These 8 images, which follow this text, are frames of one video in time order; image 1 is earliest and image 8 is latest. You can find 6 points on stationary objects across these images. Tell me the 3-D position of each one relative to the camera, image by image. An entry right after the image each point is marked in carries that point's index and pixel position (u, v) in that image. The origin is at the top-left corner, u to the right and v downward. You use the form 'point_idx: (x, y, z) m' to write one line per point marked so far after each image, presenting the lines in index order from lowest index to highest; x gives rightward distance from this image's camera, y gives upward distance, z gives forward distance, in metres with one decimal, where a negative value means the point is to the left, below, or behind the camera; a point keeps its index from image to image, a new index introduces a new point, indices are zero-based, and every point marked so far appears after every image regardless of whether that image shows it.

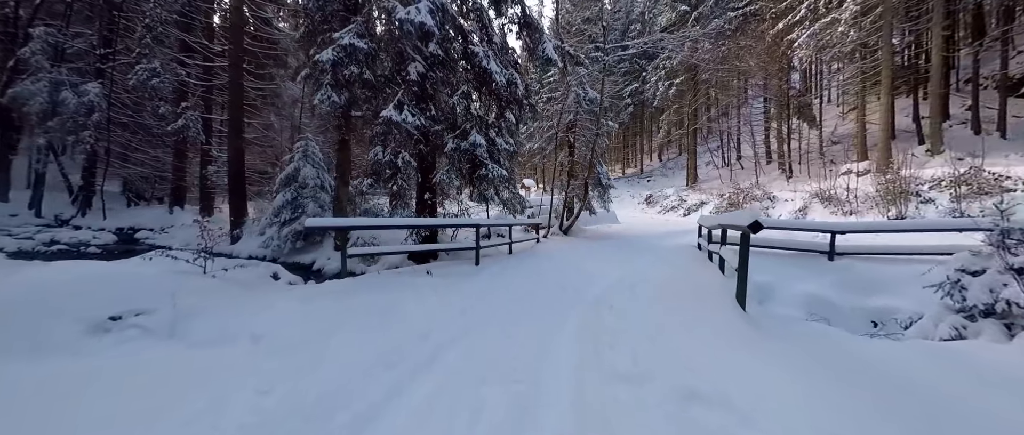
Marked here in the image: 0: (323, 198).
0: (-5.5, +0.6, +10.2) m
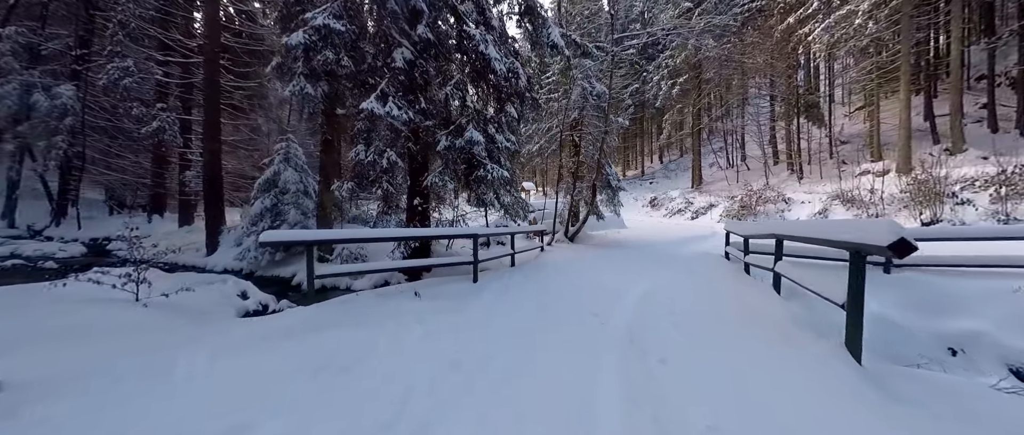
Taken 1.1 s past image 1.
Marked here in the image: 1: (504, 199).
0: (-5.5, +0.3, +9.3) m
1: (-0.2, +0.4, +7.2) m
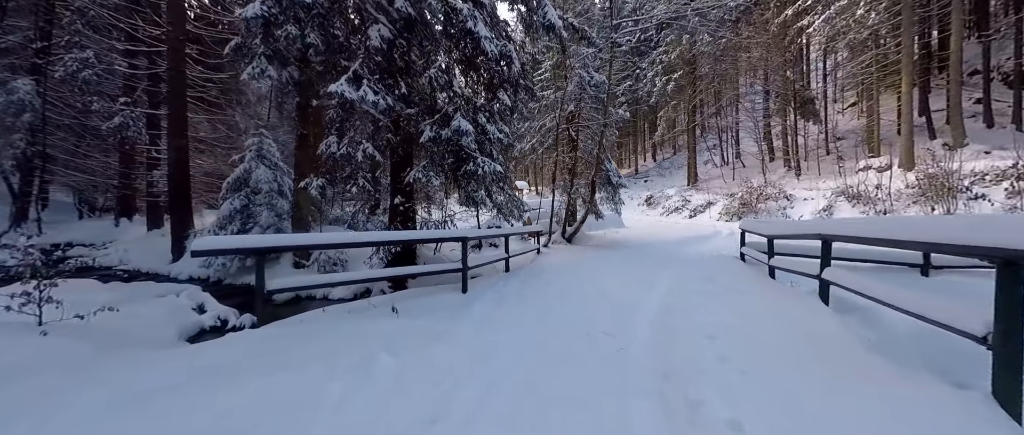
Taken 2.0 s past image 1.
0: (-5.7, +0.3, +8.5) m
1: (-0.3, +0.4, +6.5) m
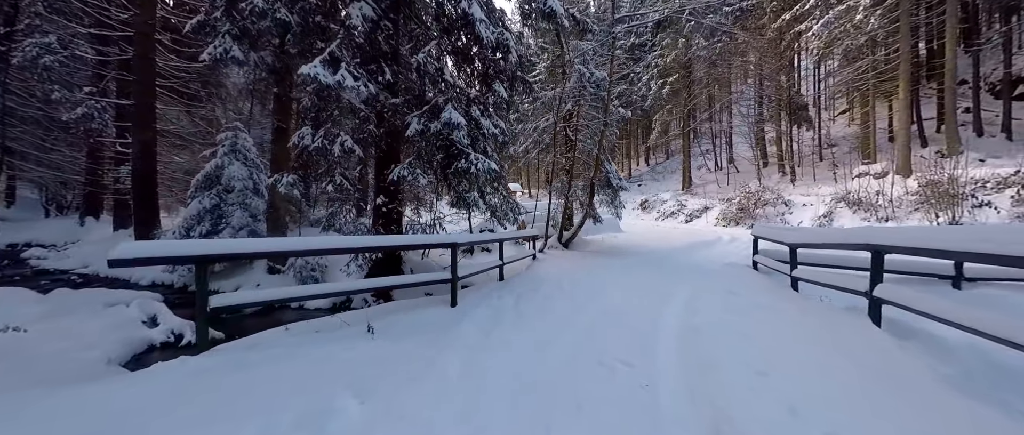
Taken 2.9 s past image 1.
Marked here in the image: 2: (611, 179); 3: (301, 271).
0: (-5.8, +0.3, +7.9) m
1: (-0.4, +0.3, +6.0) m
2: (+2.7, +1.1, +9.7) m
3: (-4.0, -1.0, +6.6) m
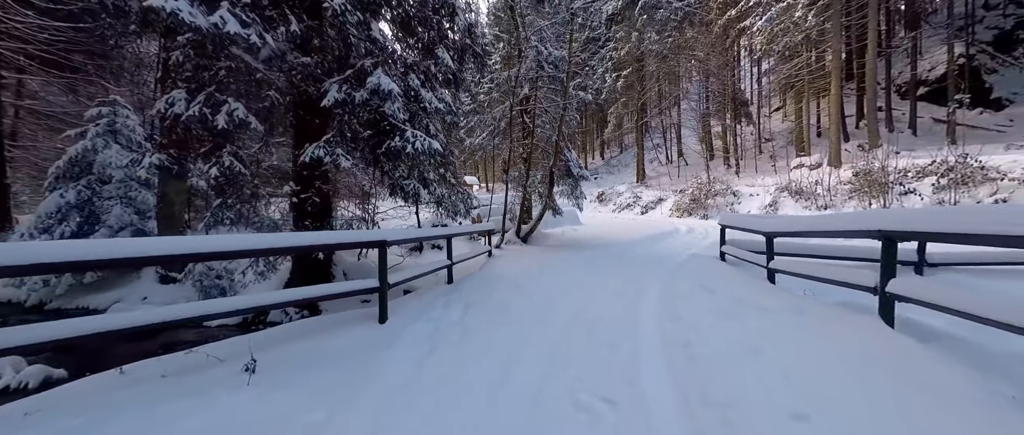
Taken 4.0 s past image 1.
0: (-6.7, +0.3, +6.4) m
1: (-1.1, +0.4, +5.1) m
2: (+1.5, +1.3, +9.2) m
3: (-4.7, -1.0, +5.4) m
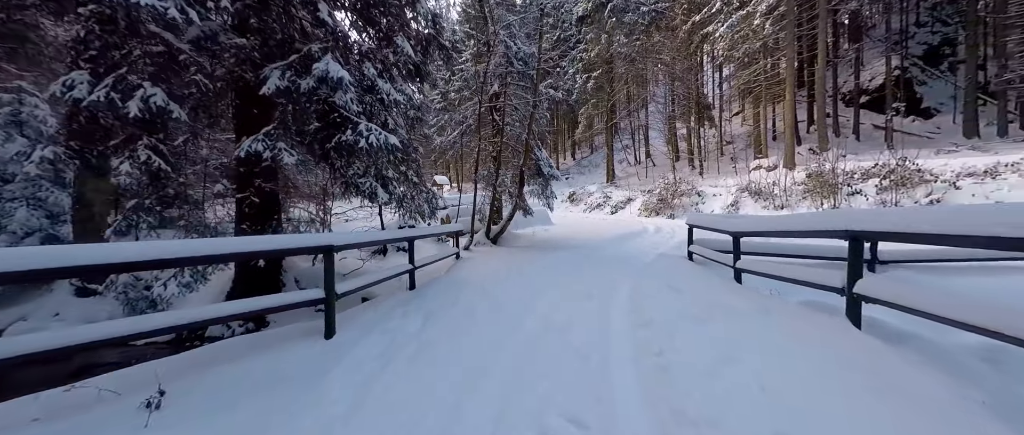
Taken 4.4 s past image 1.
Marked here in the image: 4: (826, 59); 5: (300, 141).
0: (-7.2, +0.3, +5.6) m
1: (-1.6, +0.4, +4.8) m
2: (+0.7, +1.3, +9.1) m
3: (-5.2, -1.0, +4.8) m
4: (+15.0, +7.6, +16.8) m
5: (-2.3, +0.8, +3.9) m
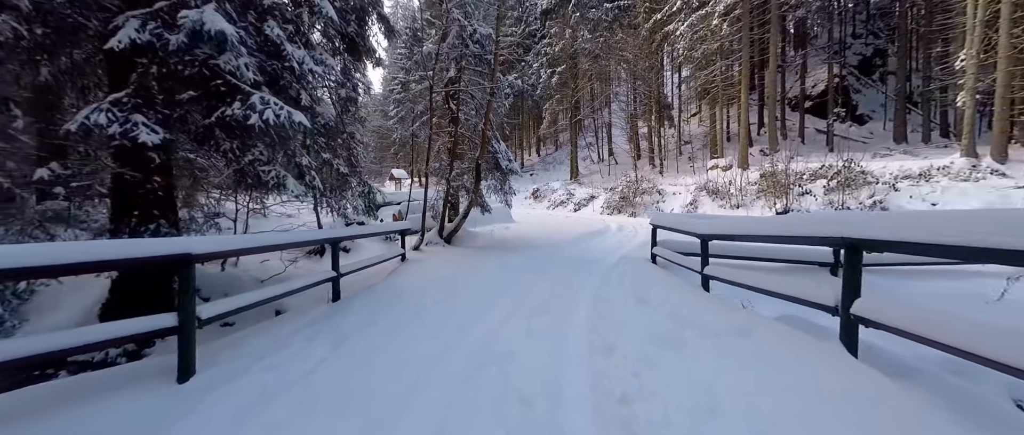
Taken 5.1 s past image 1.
0: (-7.9, +0.4, +4.3) m
1: (-2.2, +0.5, +4.1) m
2: (-0.3, +1.3, +8.5) m
3: (-5.8, -0.9, +3.7) m
4: (+13.2, +7.7, +17.5) m
5: (-2.8, +0.9, +3.1) m
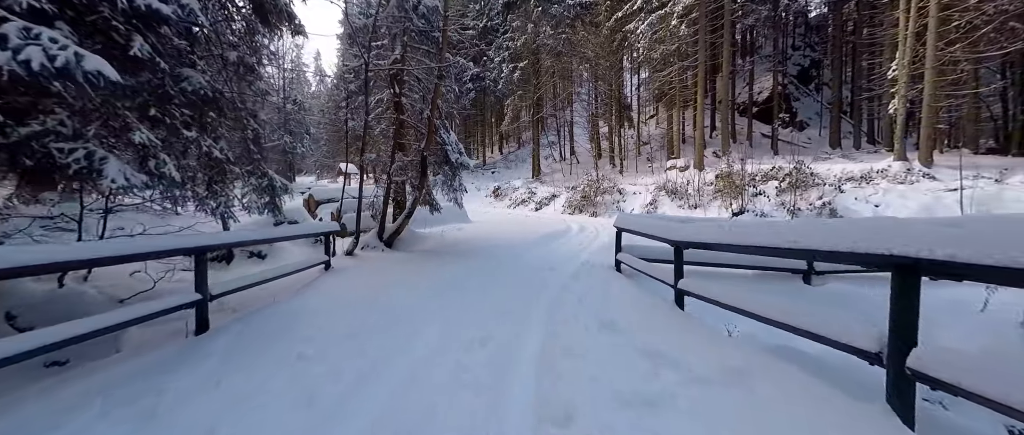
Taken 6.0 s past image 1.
0: (-8.5, +0.4, +2.7) m
1: (-2.7, +0.5, +3.0) m
2: (-1.4, +1.4, +7.7) m
3: (-6.3, -0.9, +2.3) m
4: (+11.2, +7.7, +18.0) m
5: (-3.3, +0.8, +2.0) m
